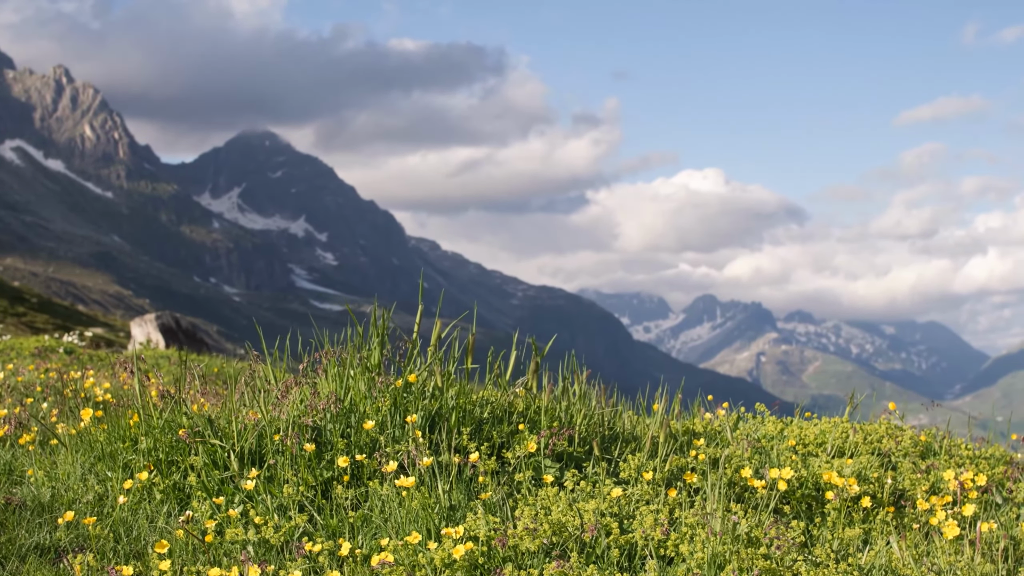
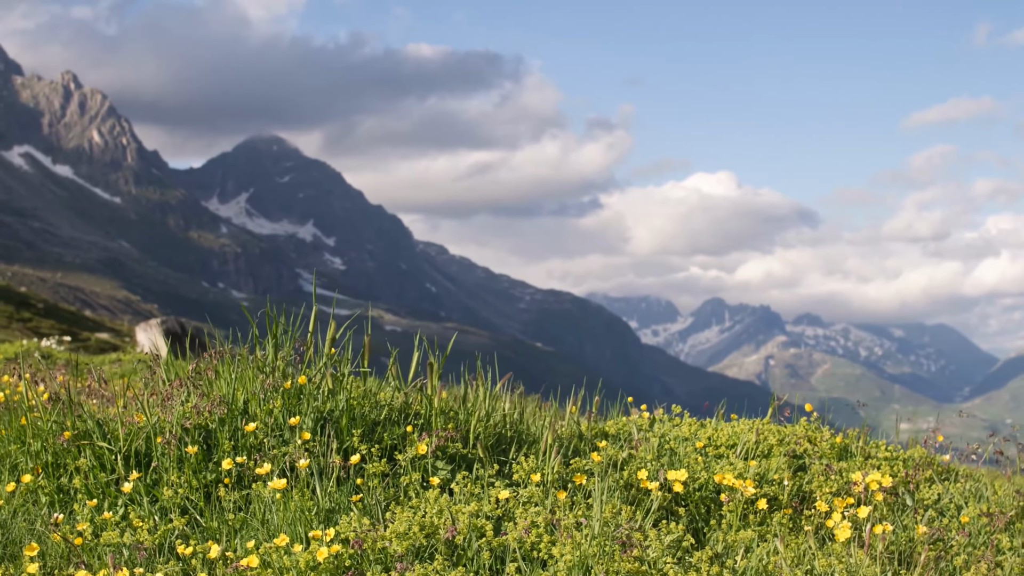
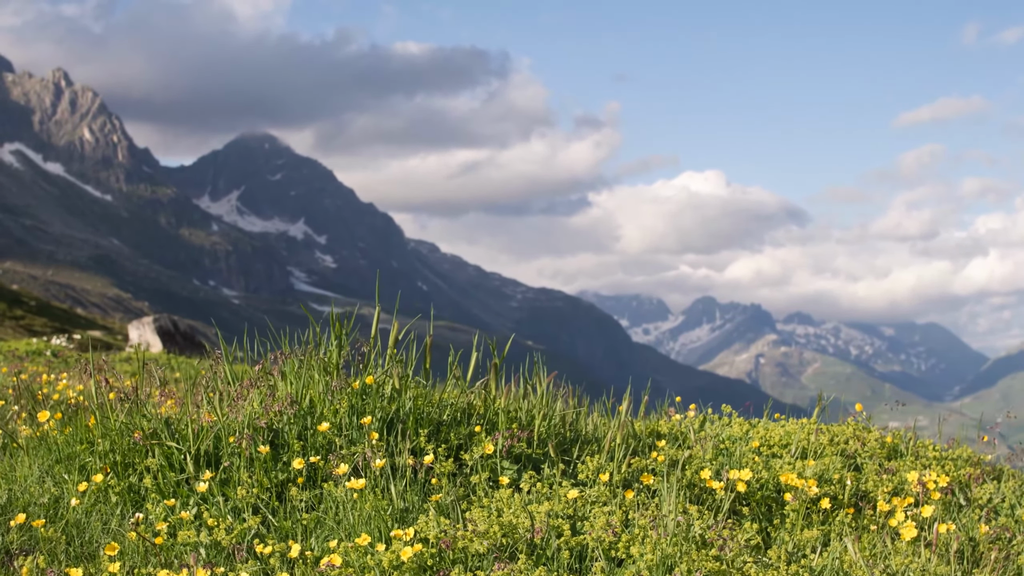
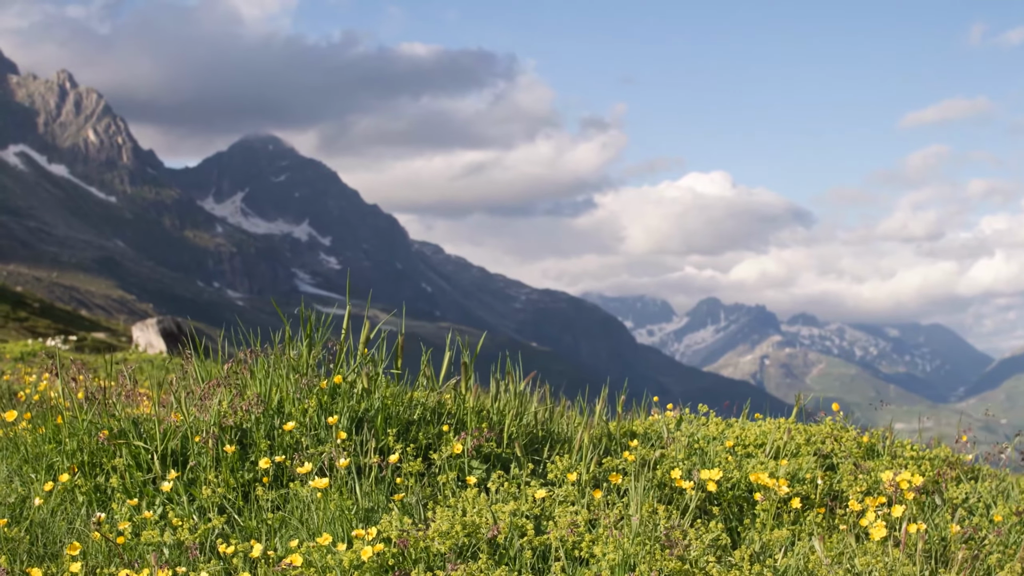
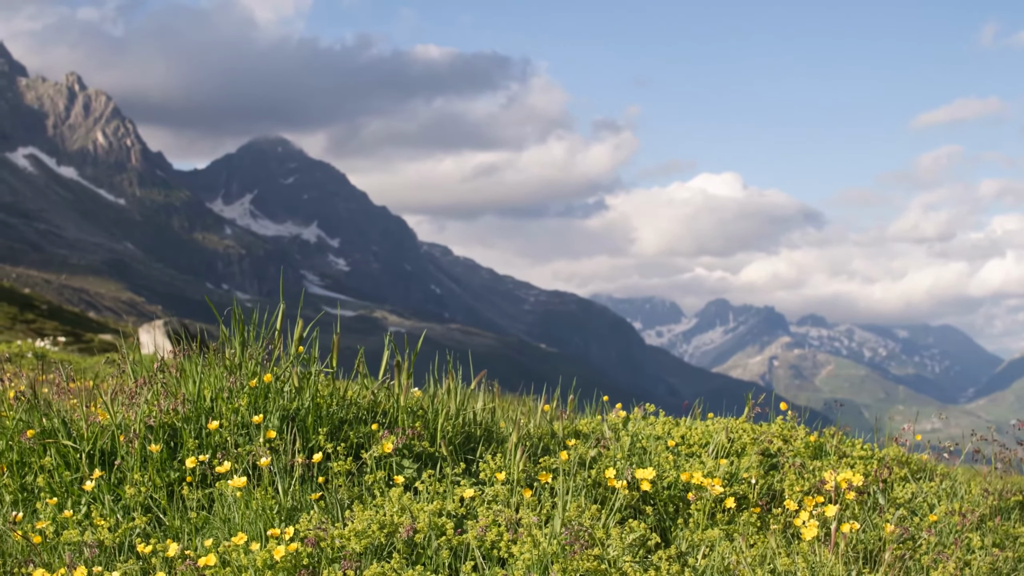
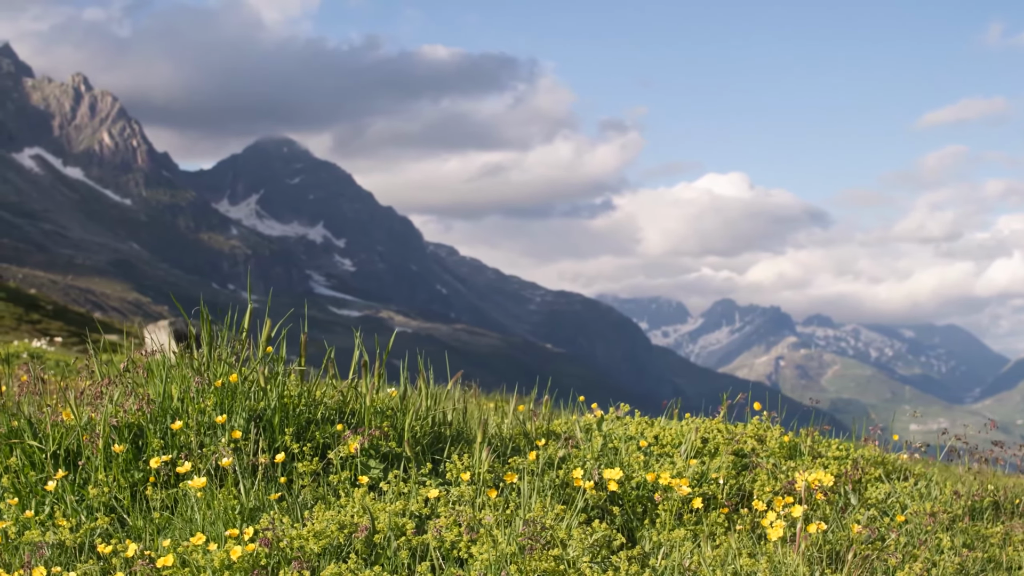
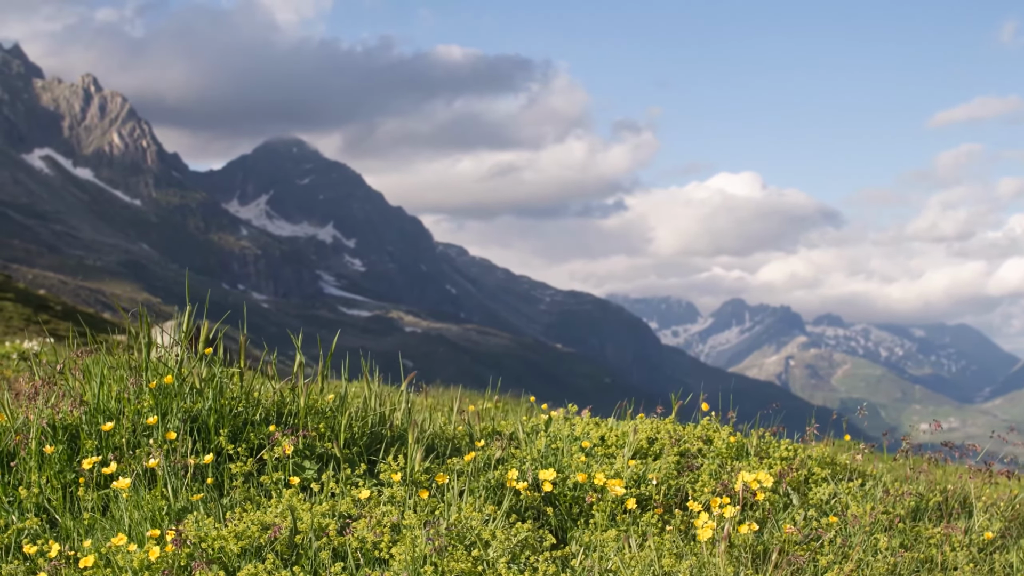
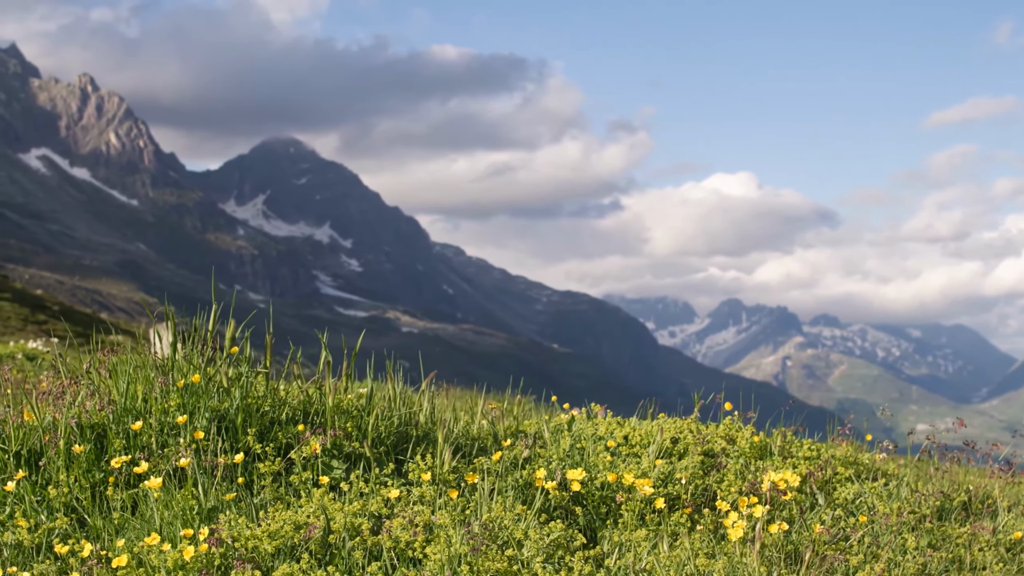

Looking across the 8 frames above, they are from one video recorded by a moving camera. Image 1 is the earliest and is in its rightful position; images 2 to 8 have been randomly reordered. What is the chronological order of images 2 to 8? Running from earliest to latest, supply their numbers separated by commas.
3, 4, 2, 5, 6, 8, 7
